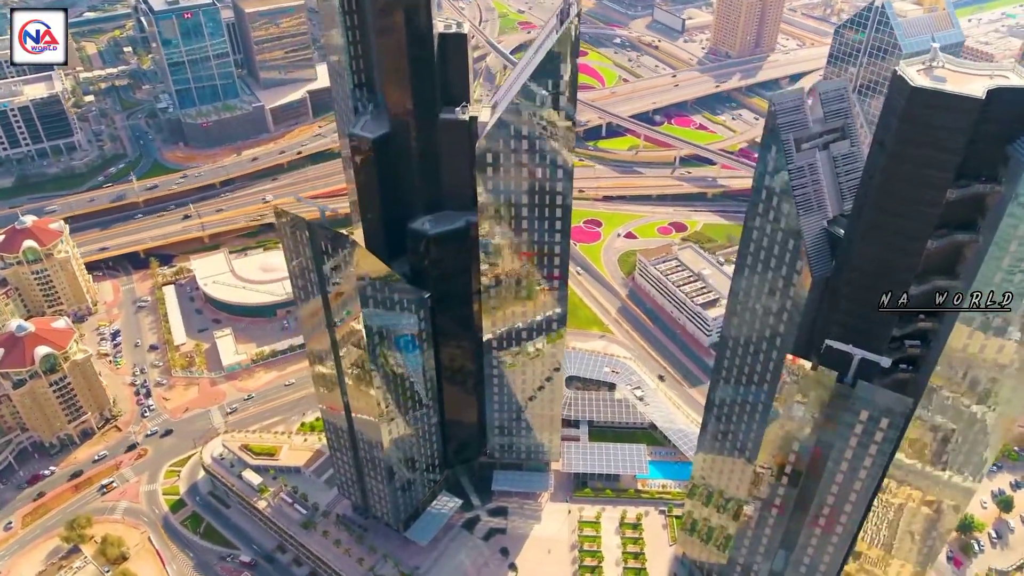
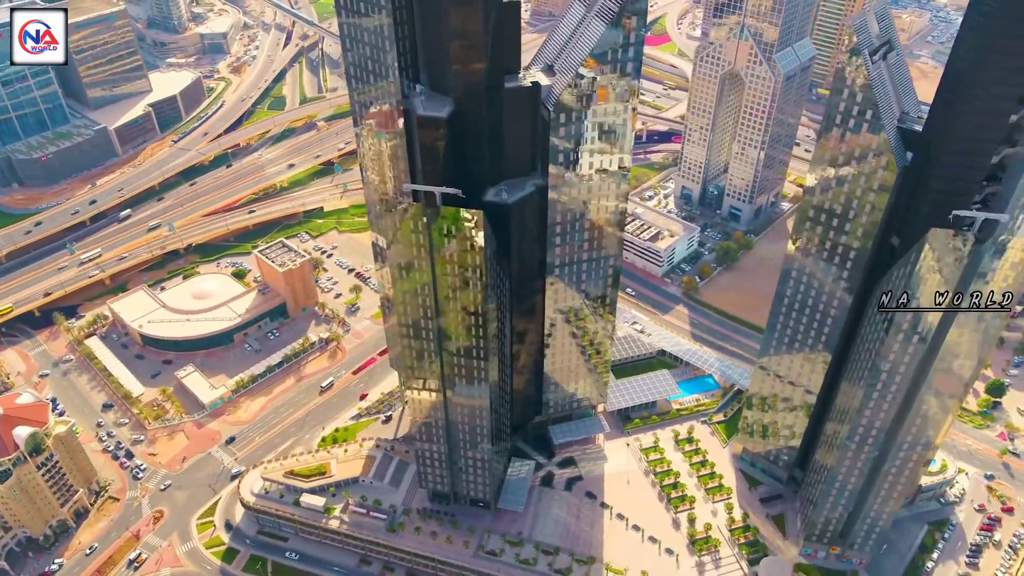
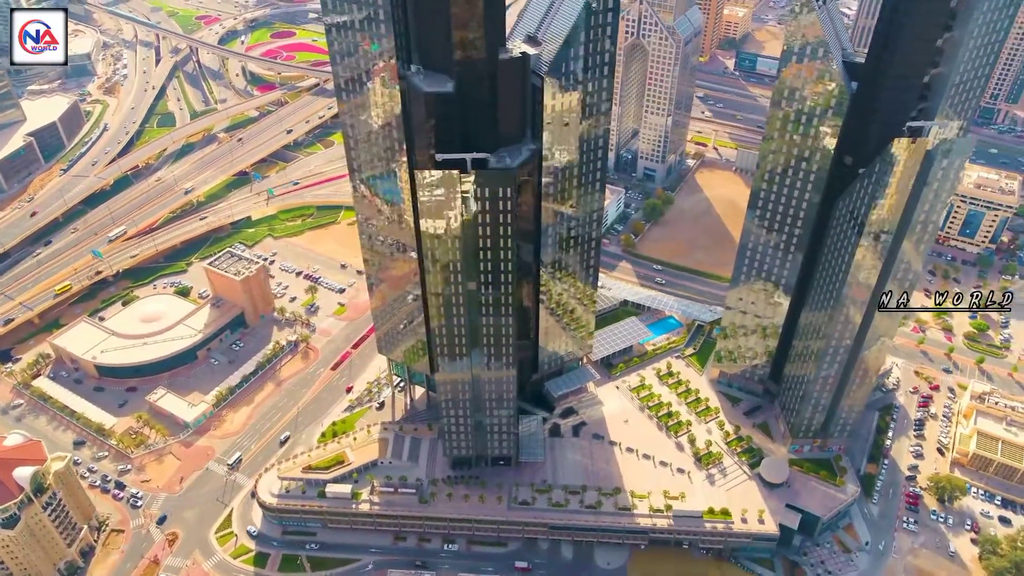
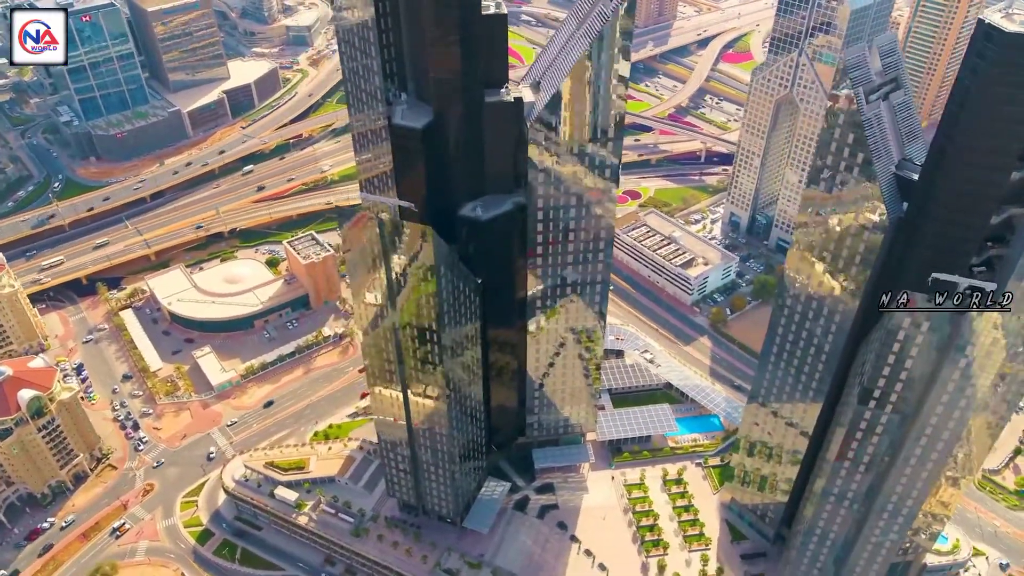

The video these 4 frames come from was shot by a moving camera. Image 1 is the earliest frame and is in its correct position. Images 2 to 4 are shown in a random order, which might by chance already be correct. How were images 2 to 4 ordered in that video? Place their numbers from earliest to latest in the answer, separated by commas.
4, 2, 3
